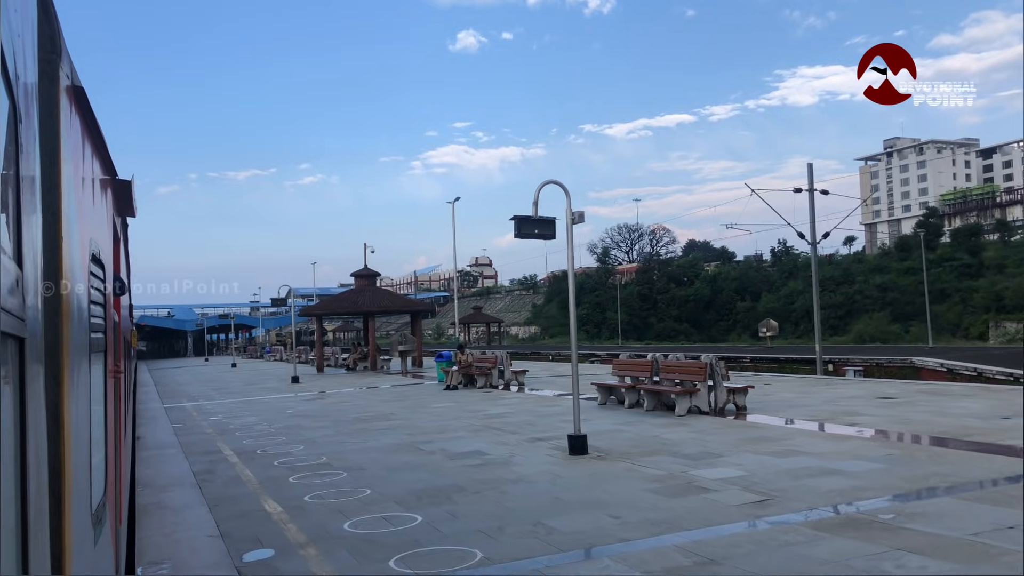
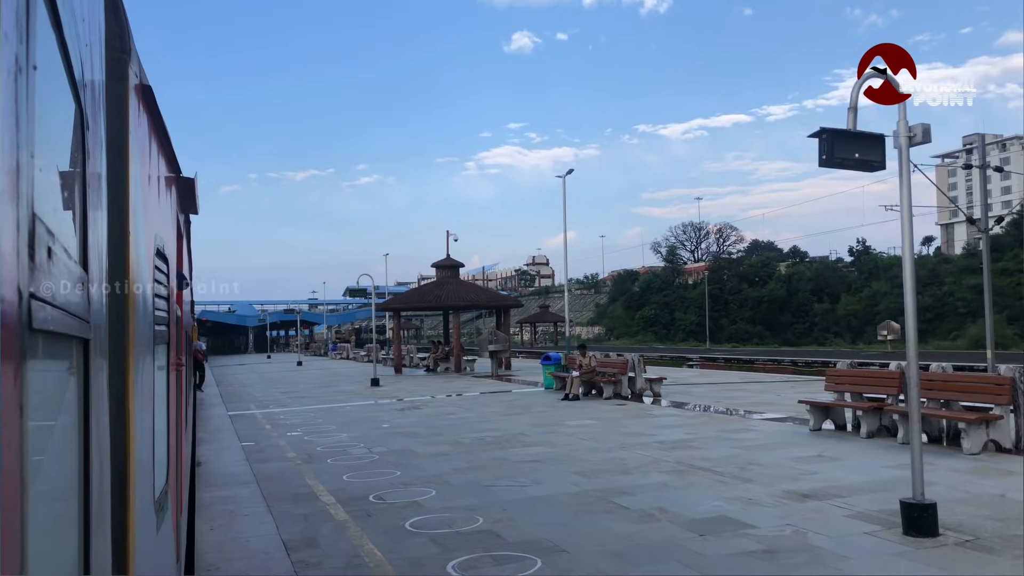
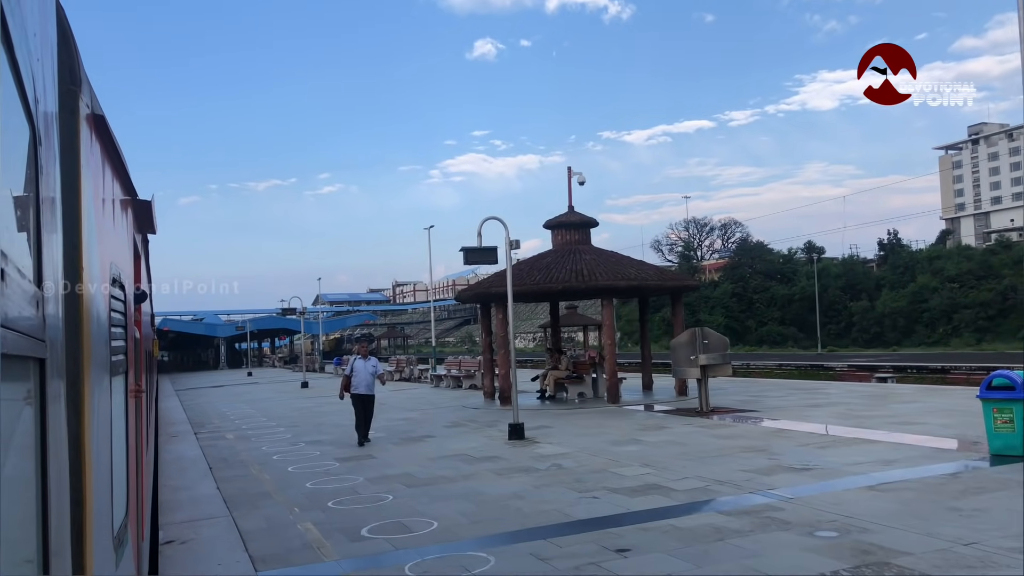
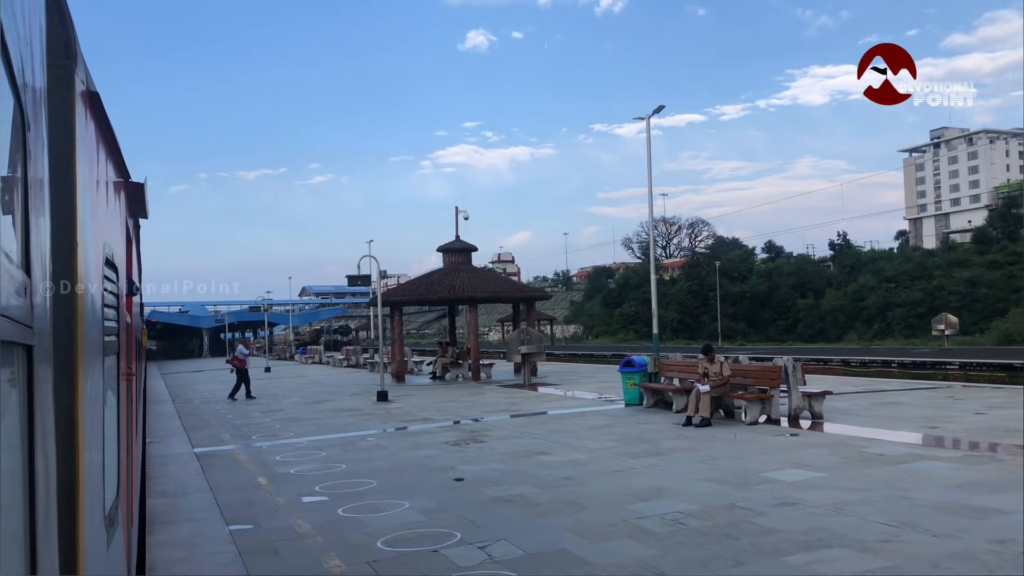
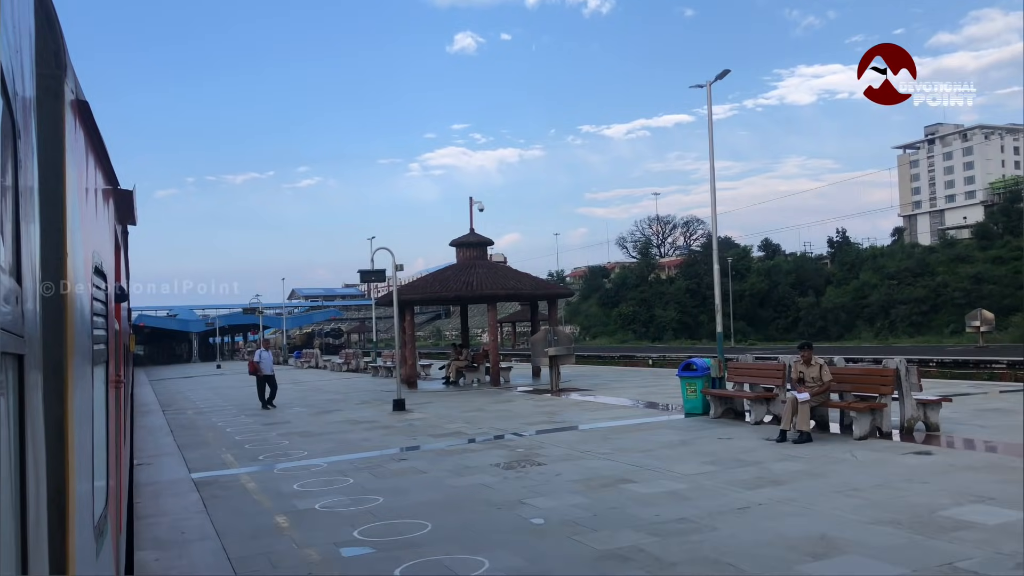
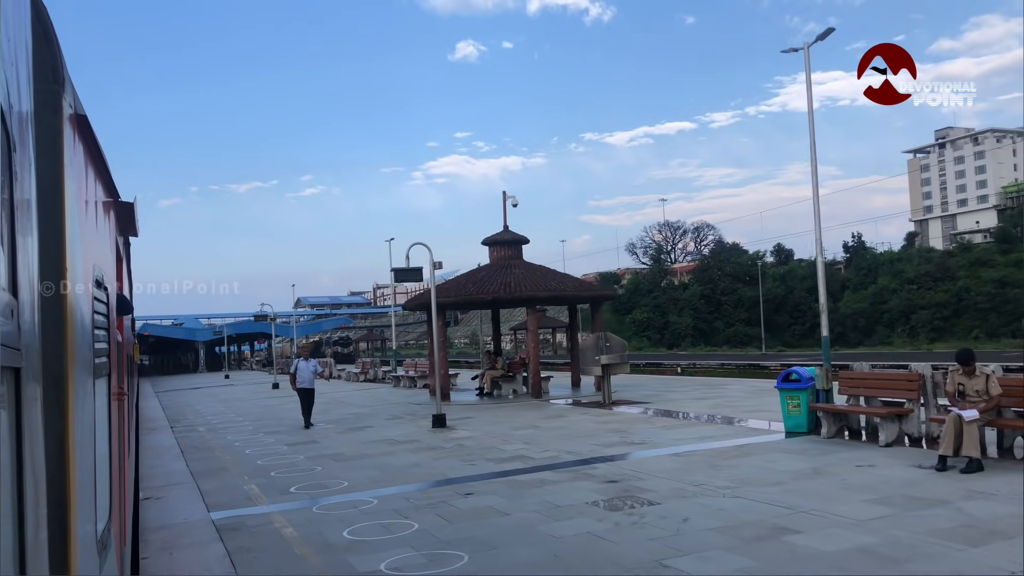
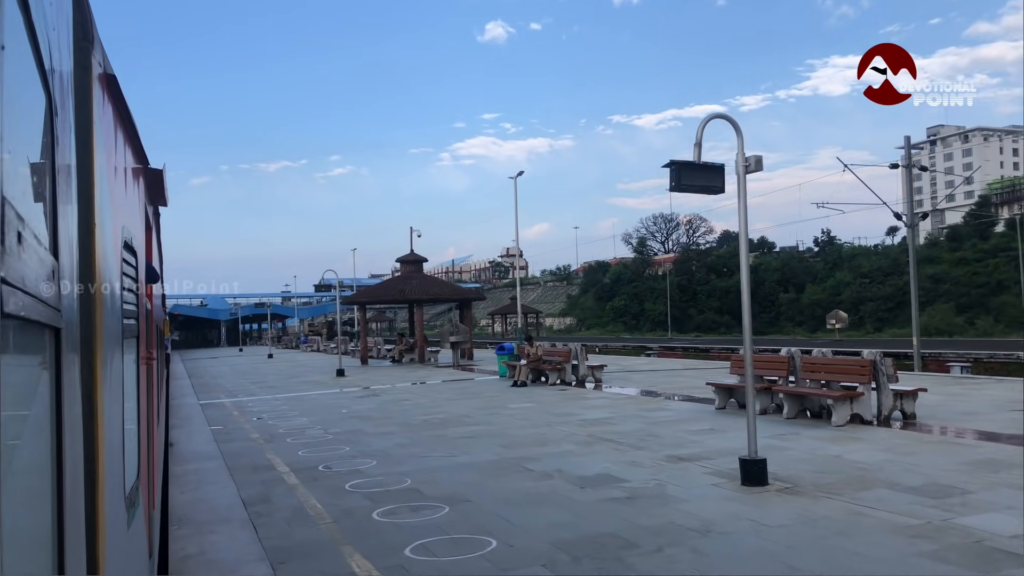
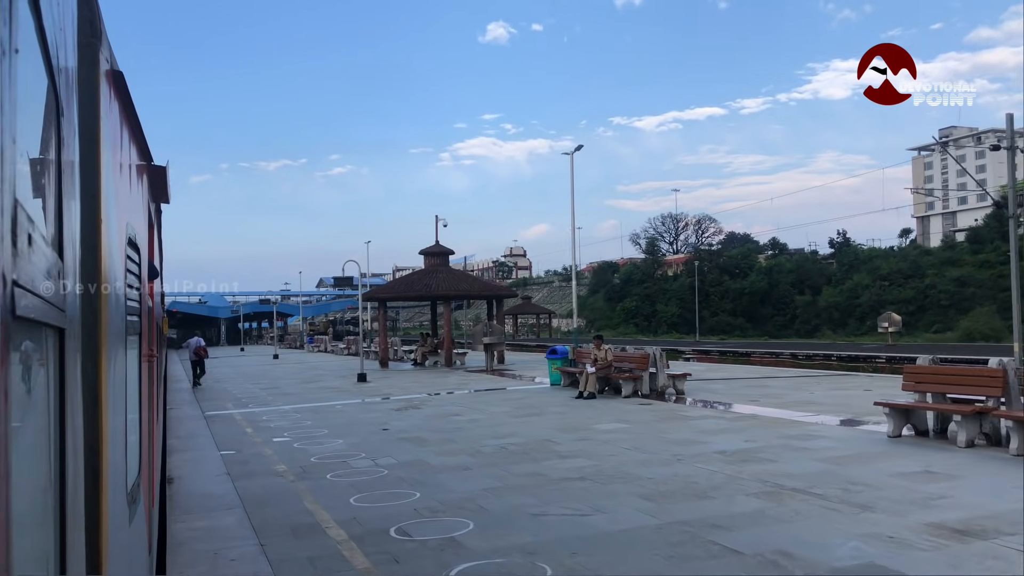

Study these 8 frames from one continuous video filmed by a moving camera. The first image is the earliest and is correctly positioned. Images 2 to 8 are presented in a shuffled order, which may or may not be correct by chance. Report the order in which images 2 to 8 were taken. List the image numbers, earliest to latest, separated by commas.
7, 2, 8, 4, 5, 6, 3
